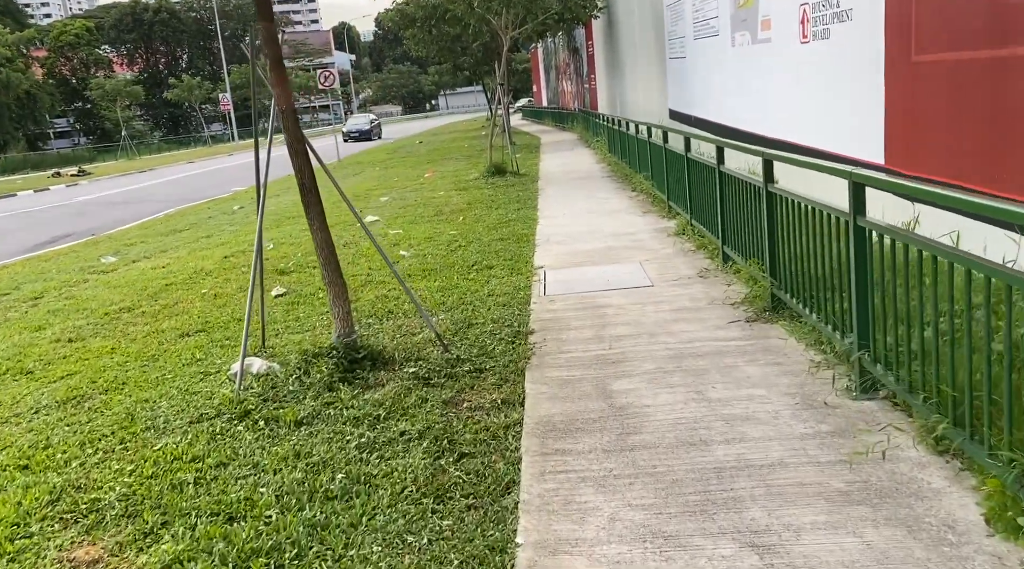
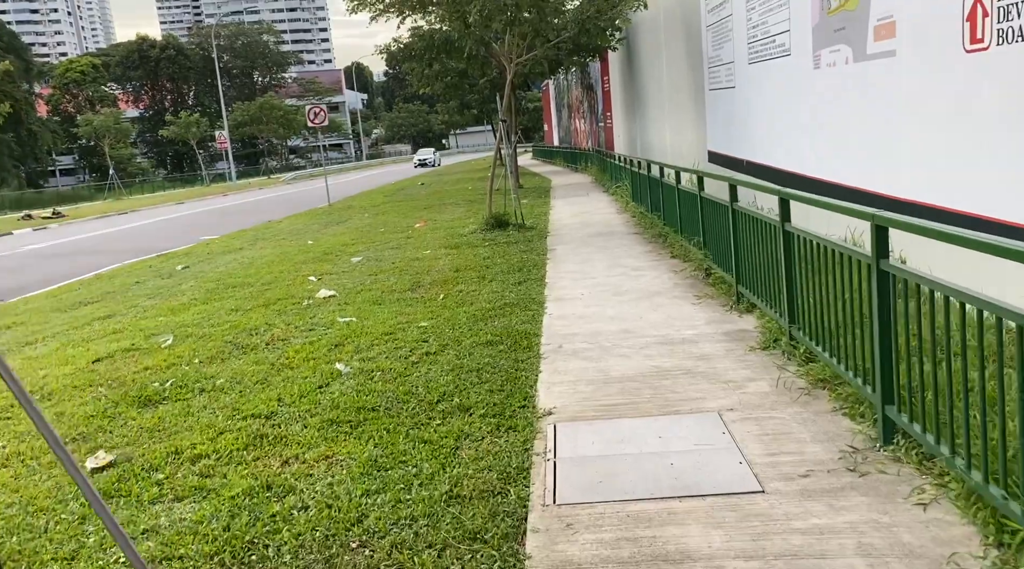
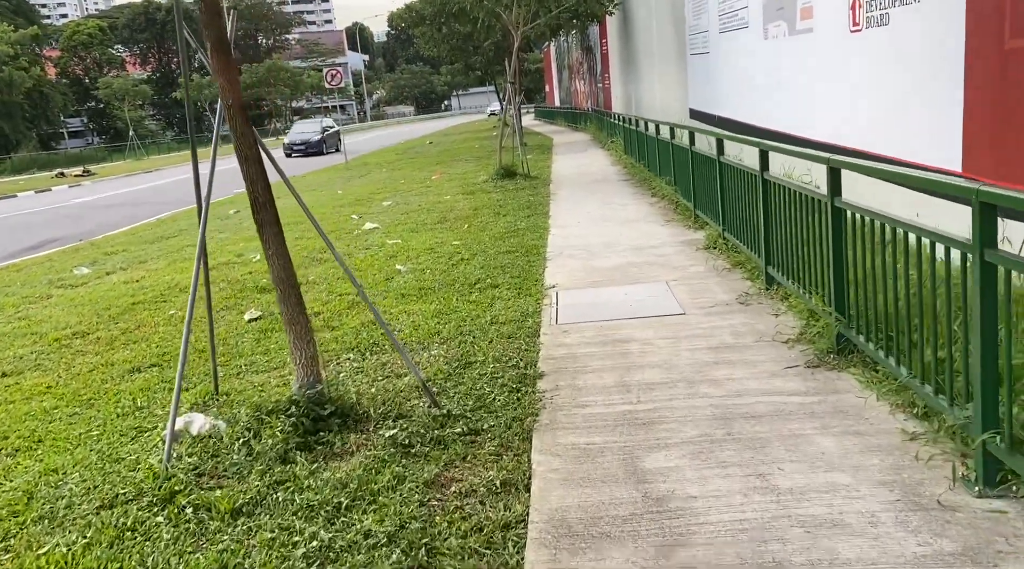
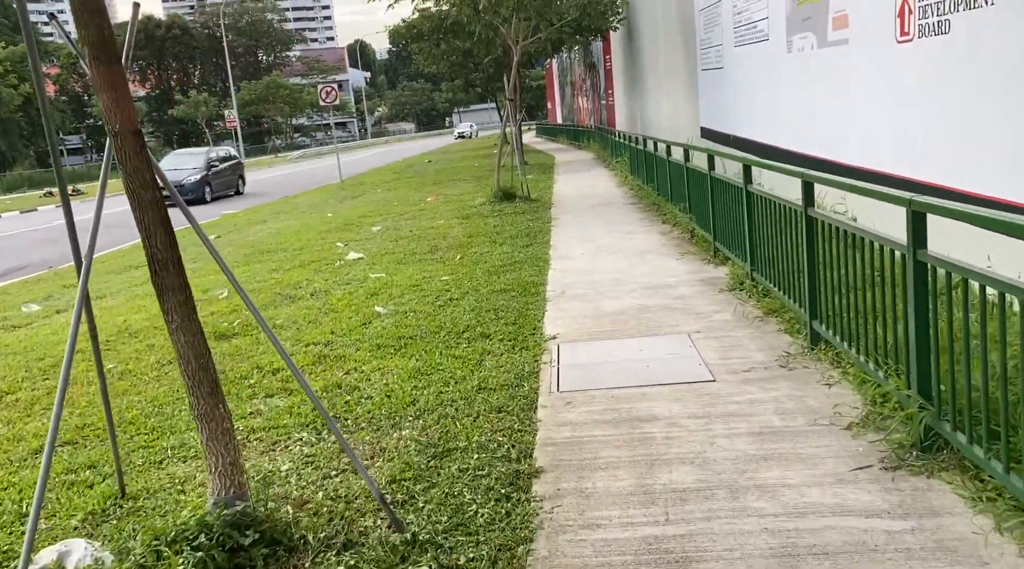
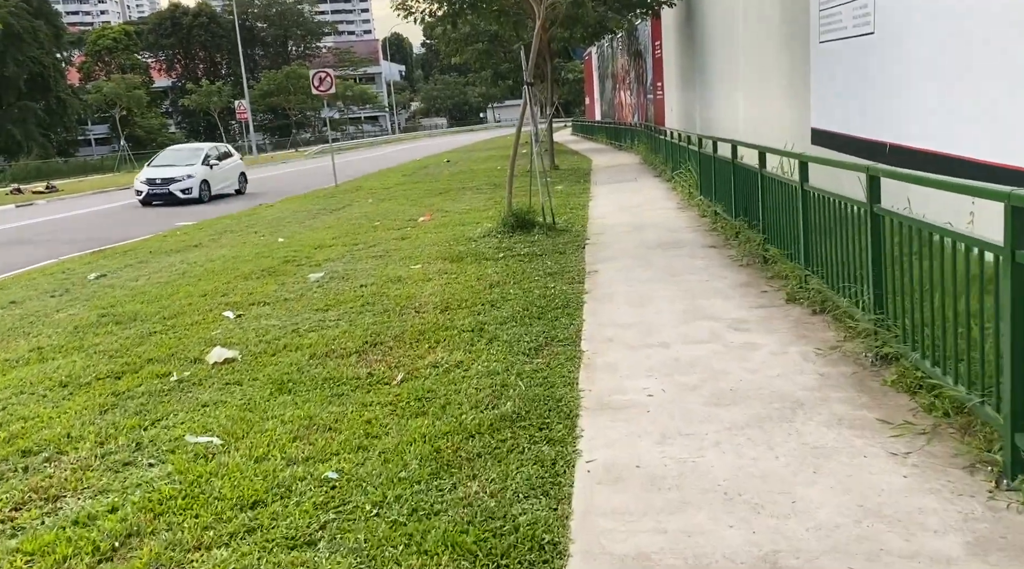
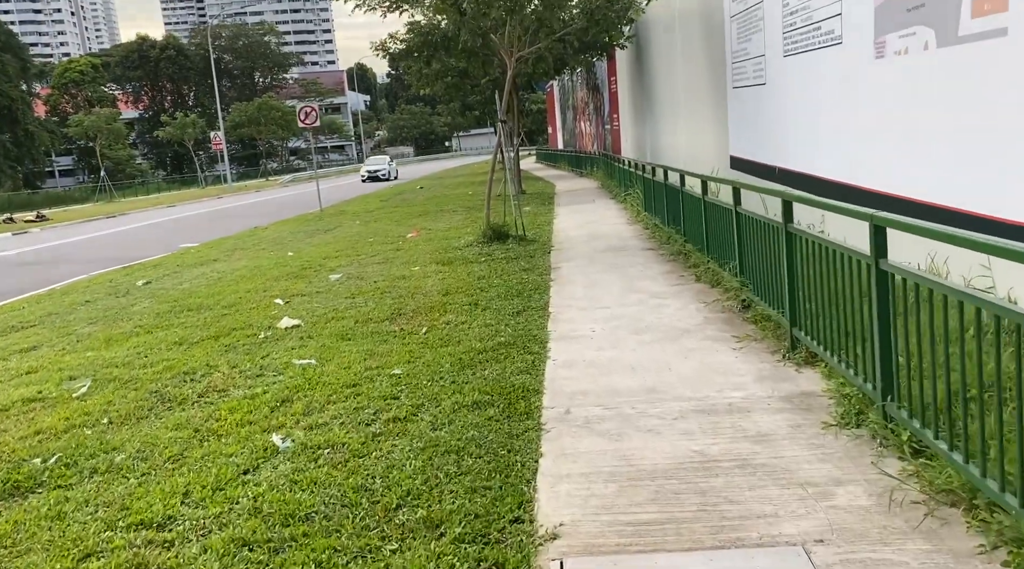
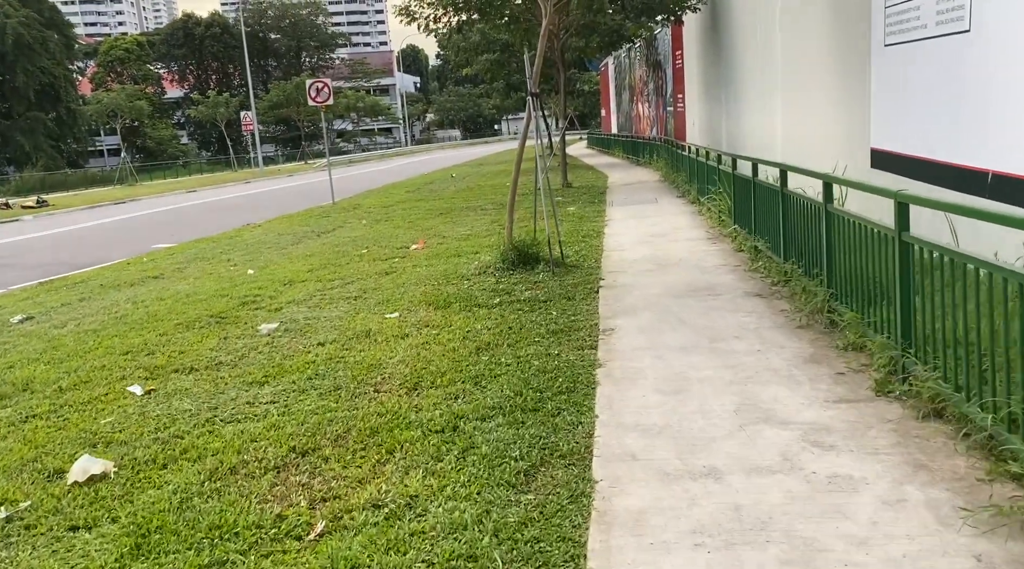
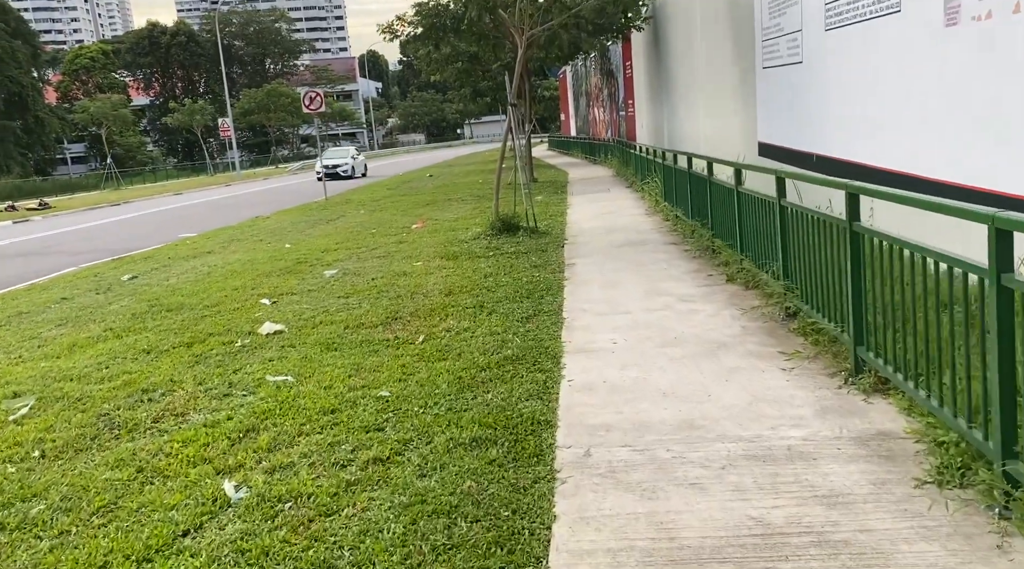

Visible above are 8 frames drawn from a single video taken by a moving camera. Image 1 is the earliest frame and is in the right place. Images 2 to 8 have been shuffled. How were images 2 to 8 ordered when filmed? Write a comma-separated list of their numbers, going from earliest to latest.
3, 4, 2, 6, 8, 5, 7
